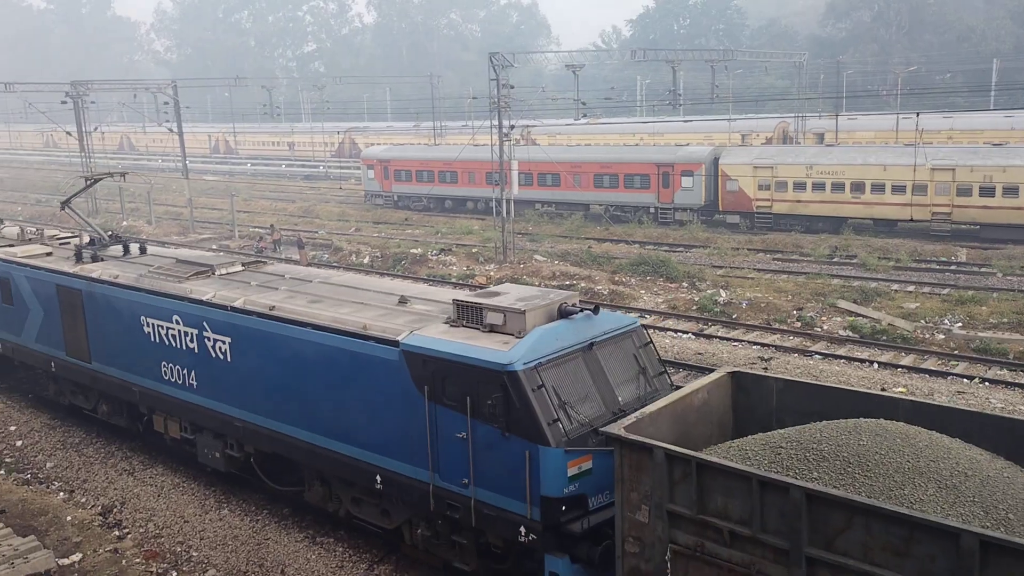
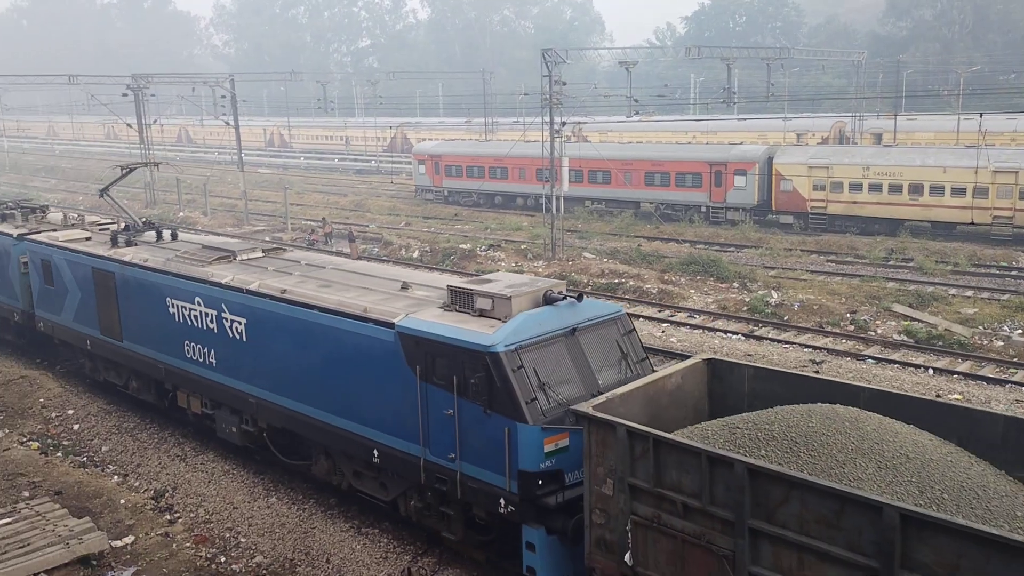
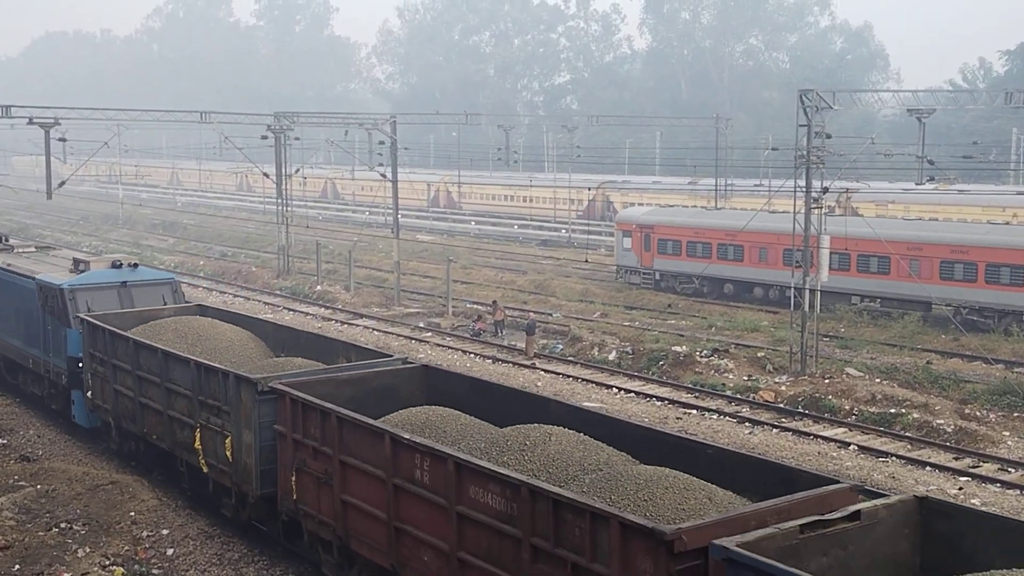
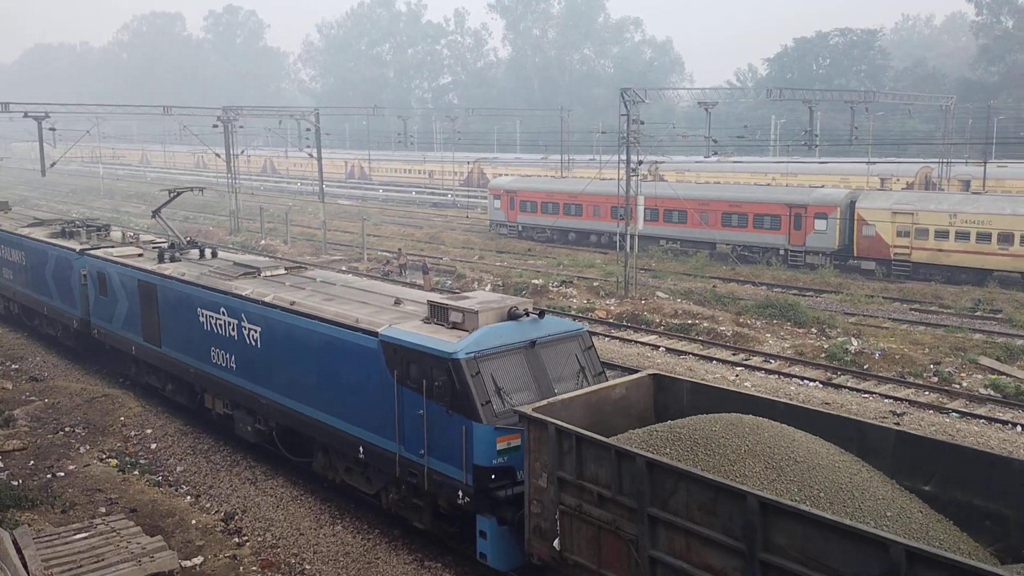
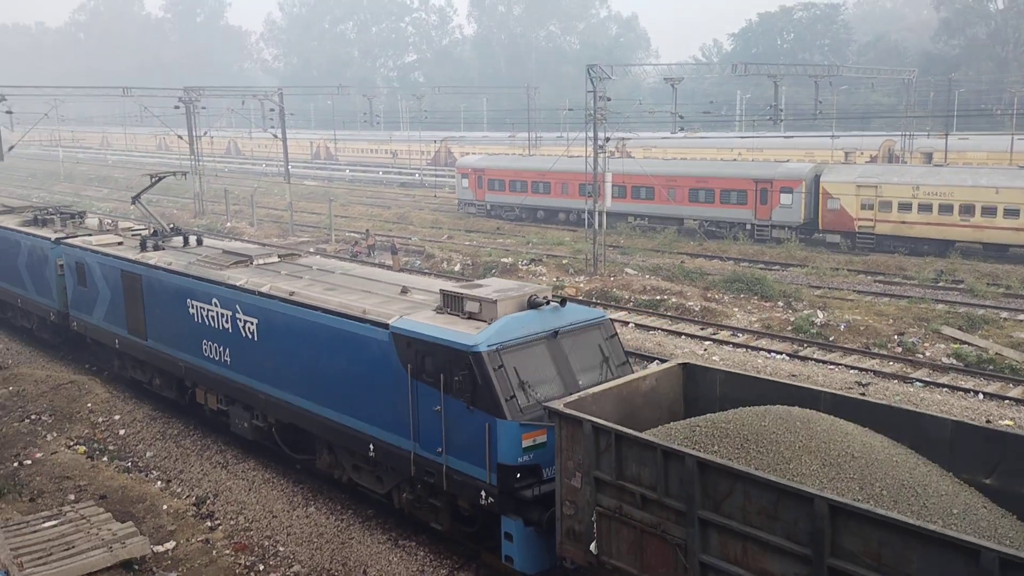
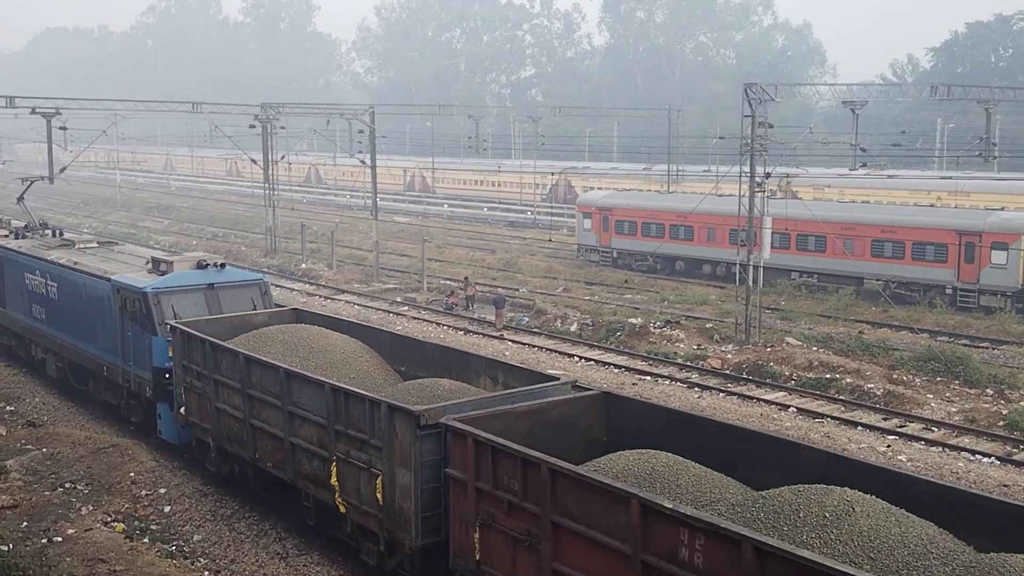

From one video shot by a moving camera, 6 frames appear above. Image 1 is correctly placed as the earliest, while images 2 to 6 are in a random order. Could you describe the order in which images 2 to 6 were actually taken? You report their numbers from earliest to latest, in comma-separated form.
2, 5, 4, 6, 3
